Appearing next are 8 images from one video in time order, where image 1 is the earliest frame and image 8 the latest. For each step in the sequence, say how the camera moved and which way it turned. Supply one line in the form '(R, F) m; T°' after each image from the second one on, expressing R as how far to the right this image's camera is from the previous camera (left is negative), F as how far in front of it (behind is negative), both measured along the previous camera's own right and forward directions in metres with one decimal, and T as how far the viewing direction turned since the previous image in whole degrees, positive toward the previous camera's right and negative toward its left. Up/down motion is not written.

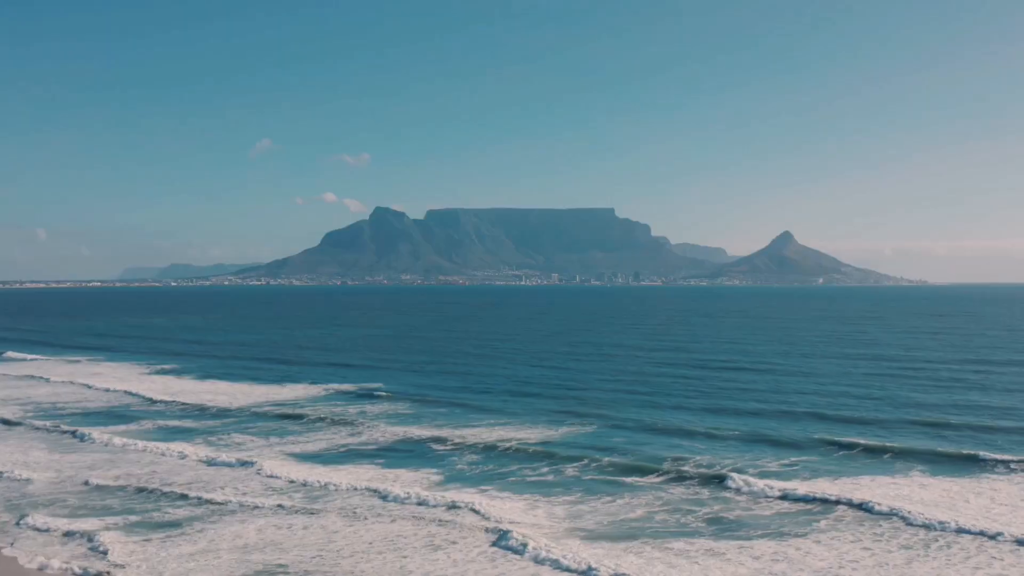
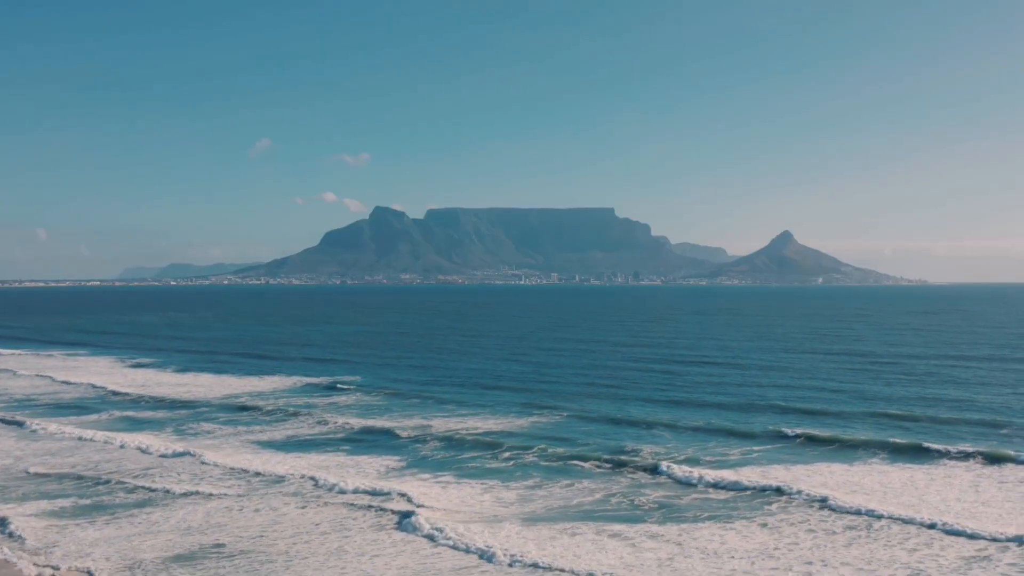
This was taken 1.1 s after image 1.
(+1.7, -0.4) m; 0°
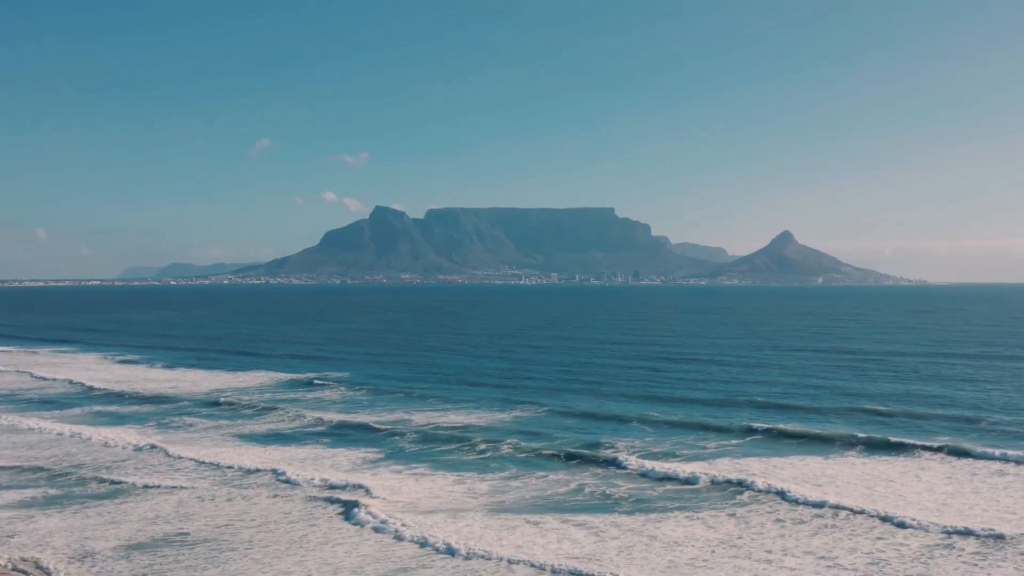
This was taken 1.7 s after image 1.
(+1.1, -0.4) m; 0°
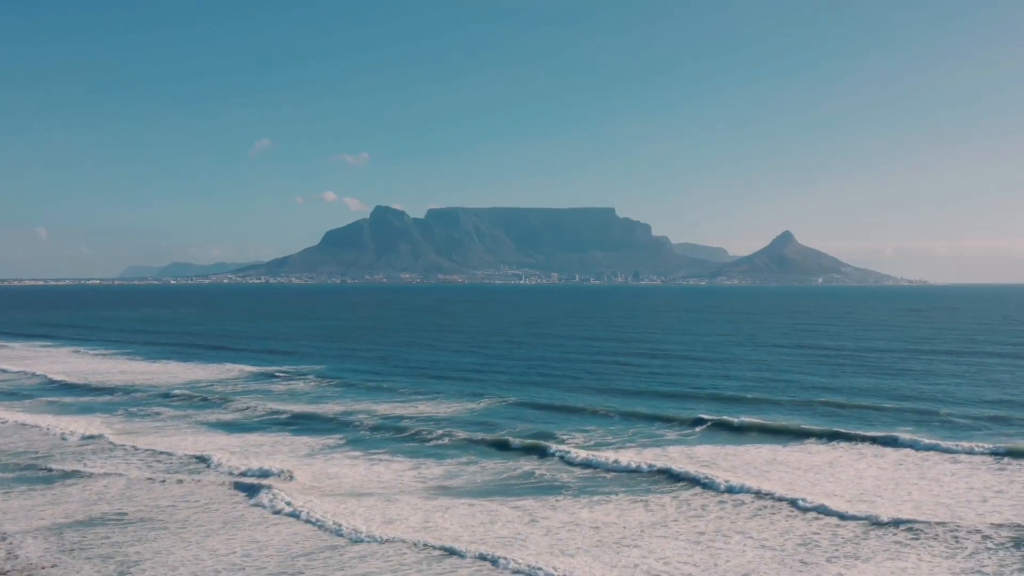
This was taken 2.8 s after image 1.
(+2.0, -0.7) m; 0°
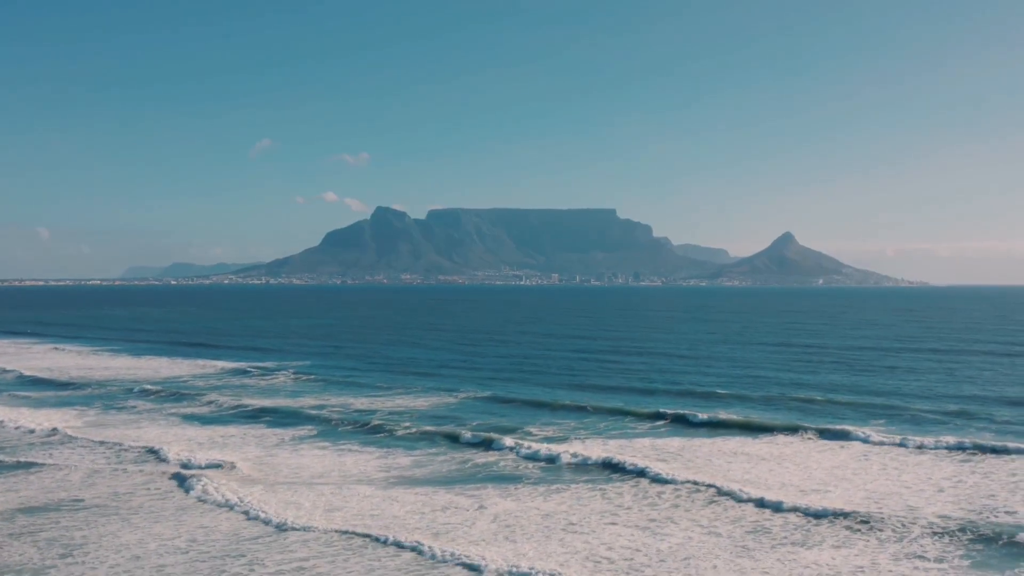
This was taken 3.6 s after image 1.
(+1.5, -0.5) m; 0°
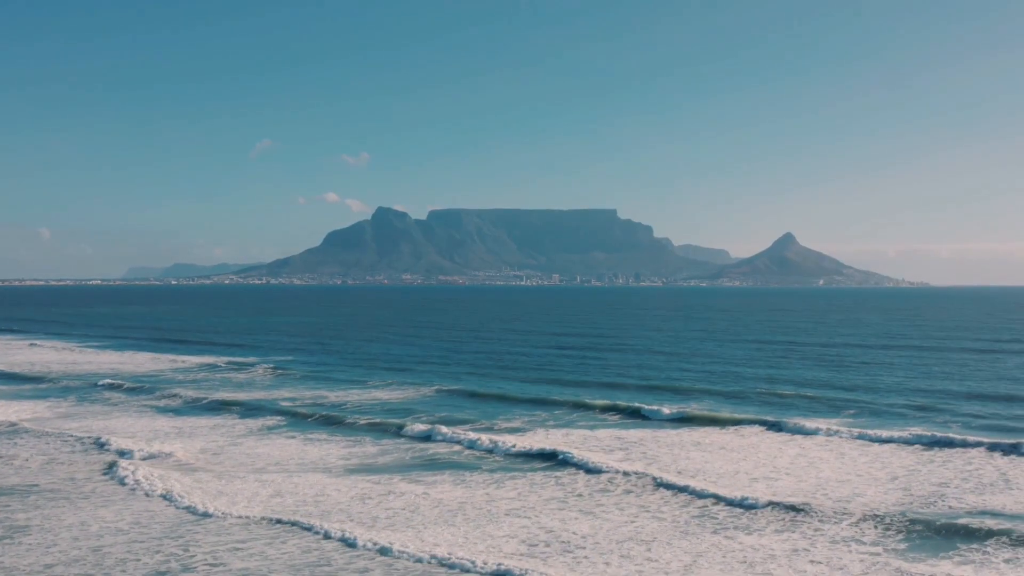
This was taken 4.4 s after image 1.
(+1.5, -0.3) m; 0°
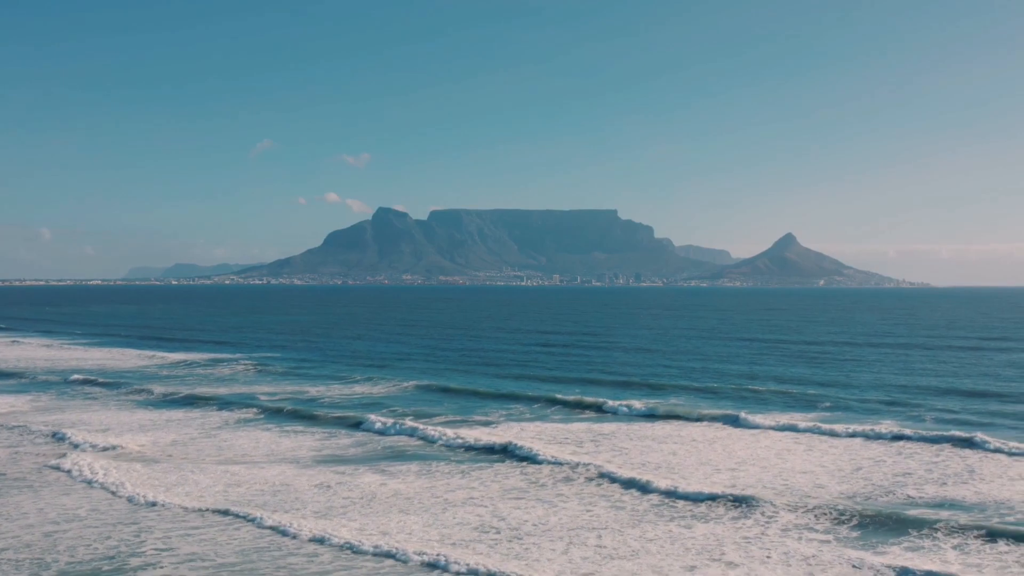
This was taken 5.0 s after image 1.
(+1.1, -0.2) m; 0°
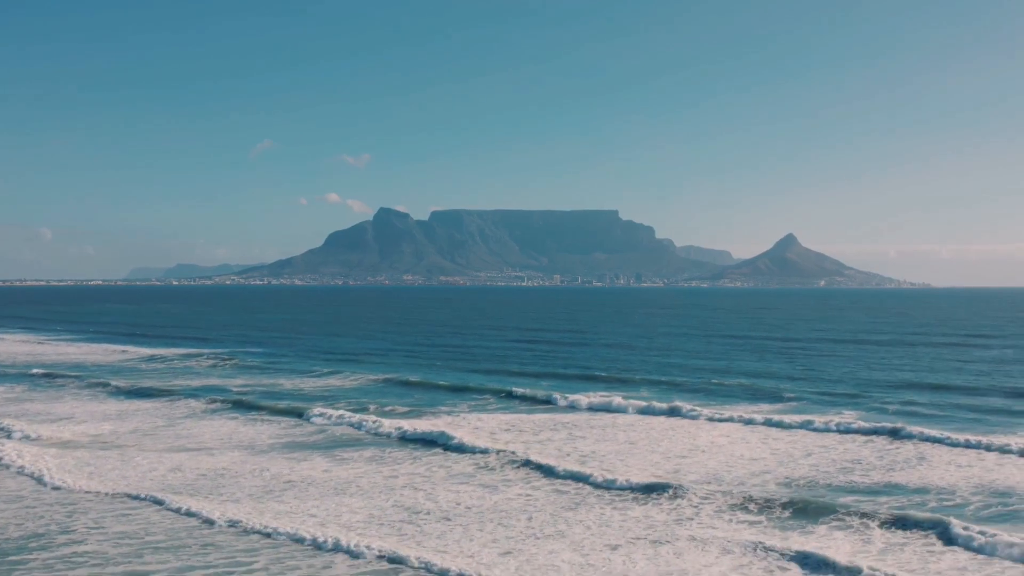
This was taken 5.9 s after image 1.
(+1.6, -0.3) m; 0°
